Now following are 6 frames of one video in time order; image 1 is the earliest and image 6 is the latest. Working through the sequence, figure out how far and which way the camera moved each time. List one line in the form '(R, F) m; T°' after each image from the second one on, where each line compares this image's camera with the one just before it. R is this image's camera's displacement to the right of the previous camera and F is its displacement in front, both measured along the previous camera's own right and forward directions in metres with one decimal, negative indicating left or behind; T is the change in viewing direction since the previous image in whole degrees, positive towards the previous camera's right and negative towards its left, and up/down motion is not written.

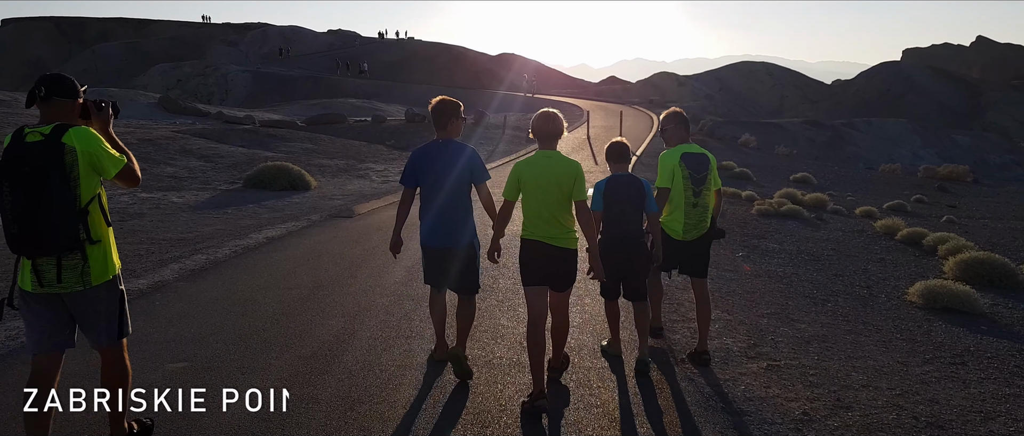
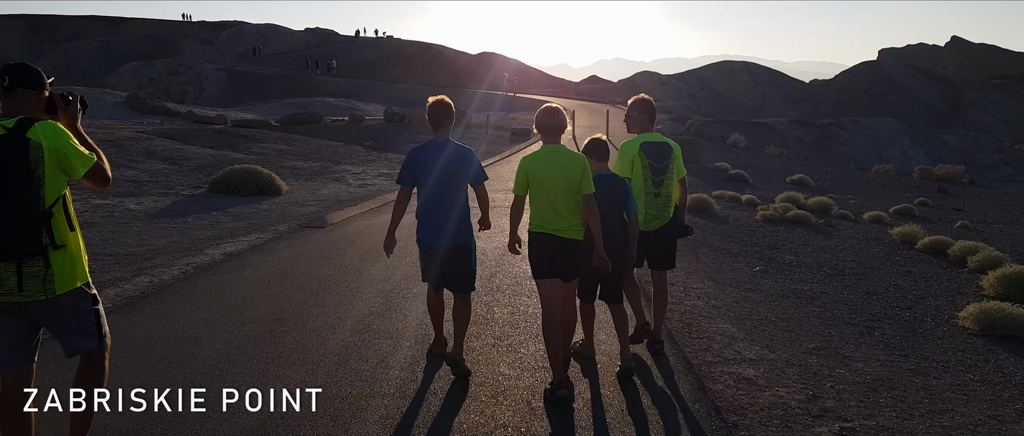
(-0.1, +1.2) m; +1°
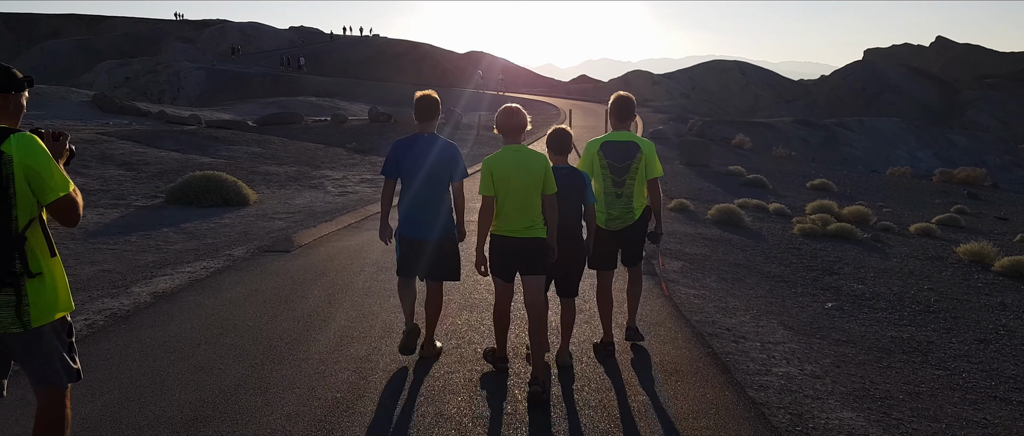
(-0.2, +2.0) m; +1°
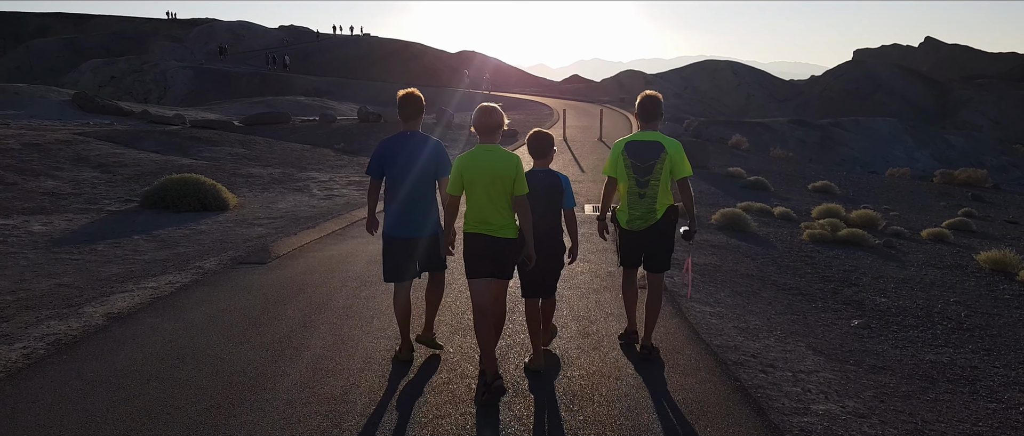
(0.0, +0.7) m; +1°
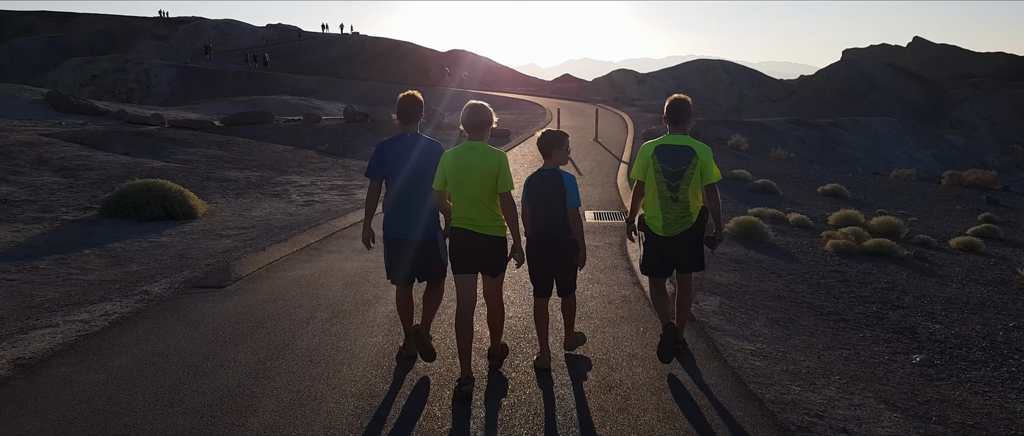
(-0.1, +1.1) m; +1°
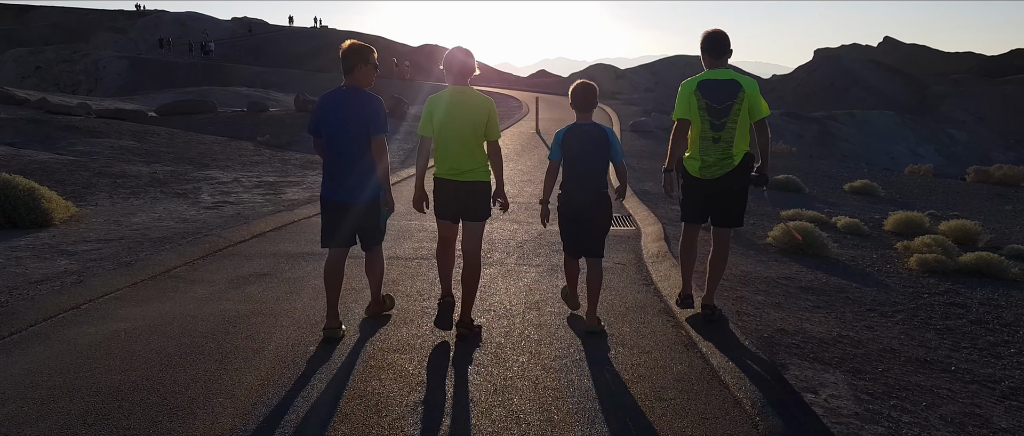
(+0.1, +3.2) m; +2°
